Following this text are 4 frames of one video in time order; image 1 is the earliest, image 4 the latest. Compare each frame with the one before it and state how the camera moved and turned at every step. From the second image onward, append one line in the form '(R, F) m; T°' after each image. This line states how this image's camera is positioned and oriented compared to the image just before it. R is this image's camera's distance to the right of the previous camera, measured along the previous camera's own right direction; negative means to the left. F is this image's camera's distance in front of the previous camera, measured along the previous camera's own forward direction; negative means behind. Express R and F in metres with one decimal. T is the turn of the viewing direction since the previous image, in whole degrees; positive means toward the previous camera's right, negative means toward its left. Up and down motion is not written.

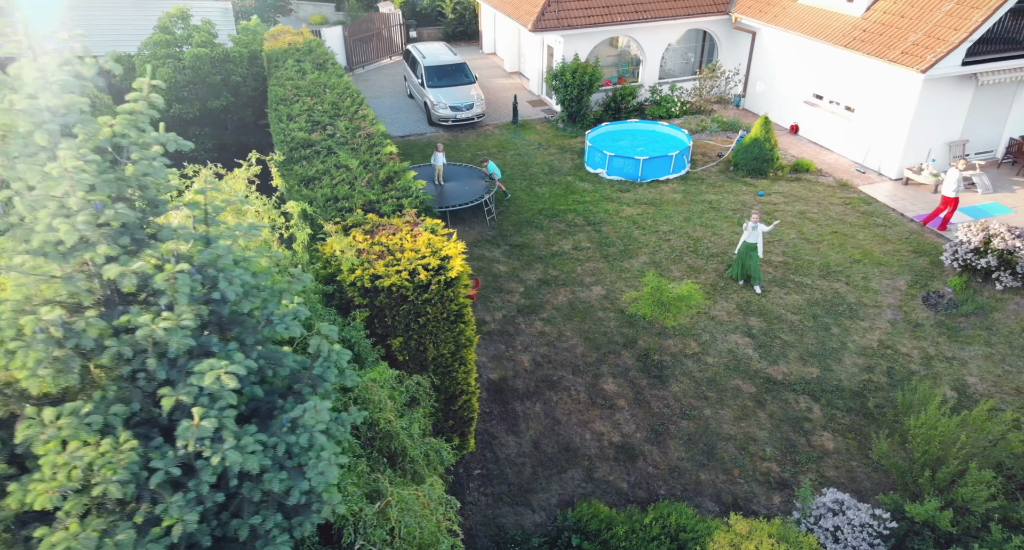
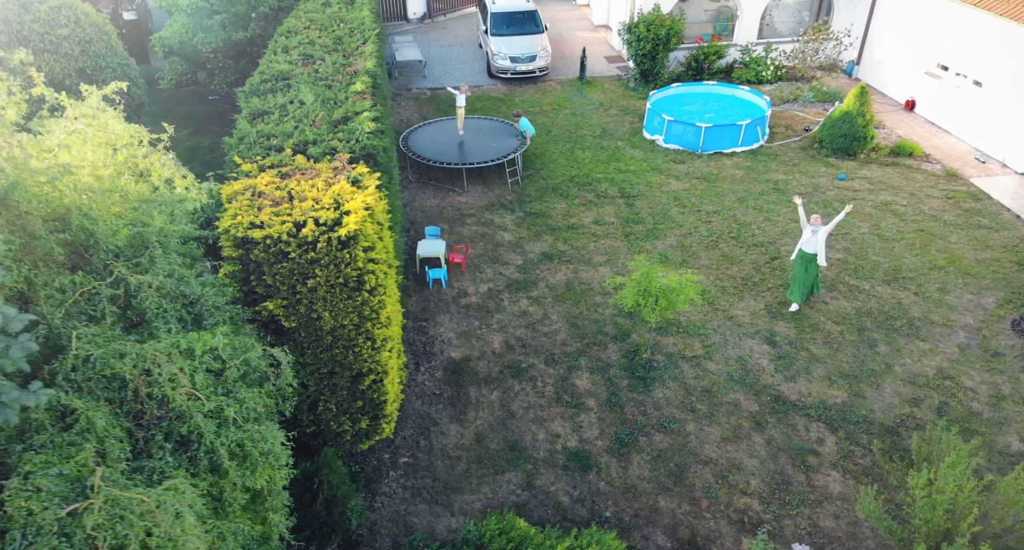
(+1.7, +1.2) m; -9°
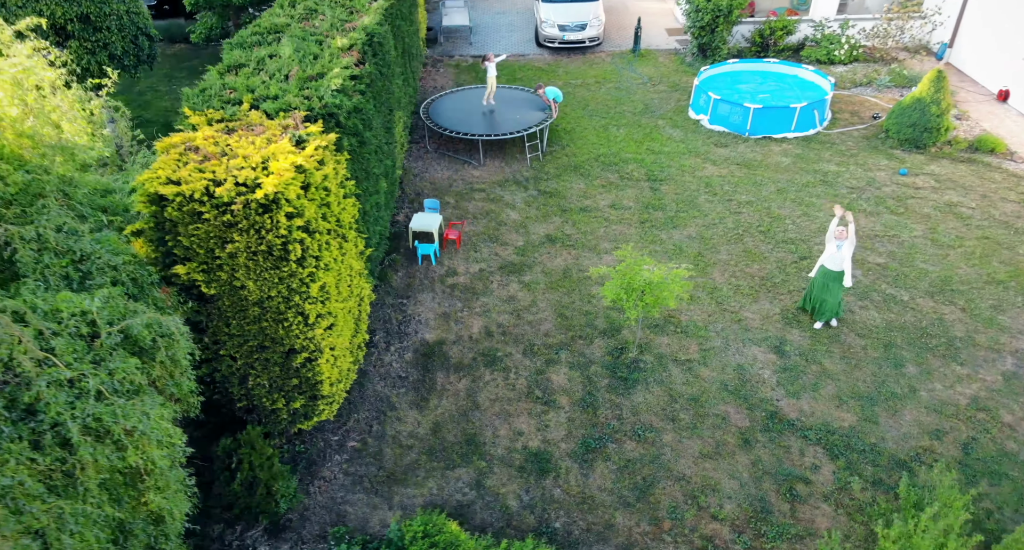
(+1.1, +0.6) m; -6°
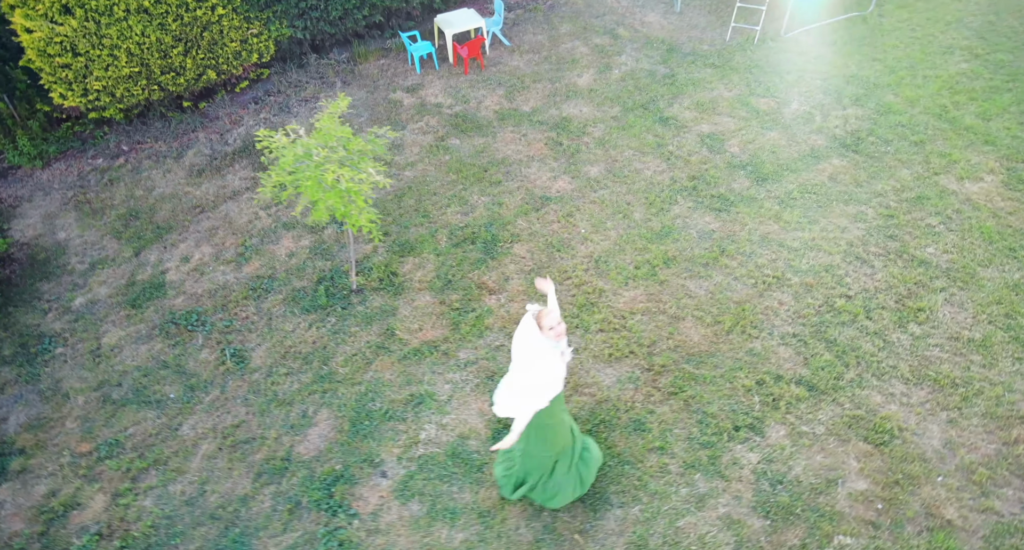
(+5.2, +4.7) m; -35°
